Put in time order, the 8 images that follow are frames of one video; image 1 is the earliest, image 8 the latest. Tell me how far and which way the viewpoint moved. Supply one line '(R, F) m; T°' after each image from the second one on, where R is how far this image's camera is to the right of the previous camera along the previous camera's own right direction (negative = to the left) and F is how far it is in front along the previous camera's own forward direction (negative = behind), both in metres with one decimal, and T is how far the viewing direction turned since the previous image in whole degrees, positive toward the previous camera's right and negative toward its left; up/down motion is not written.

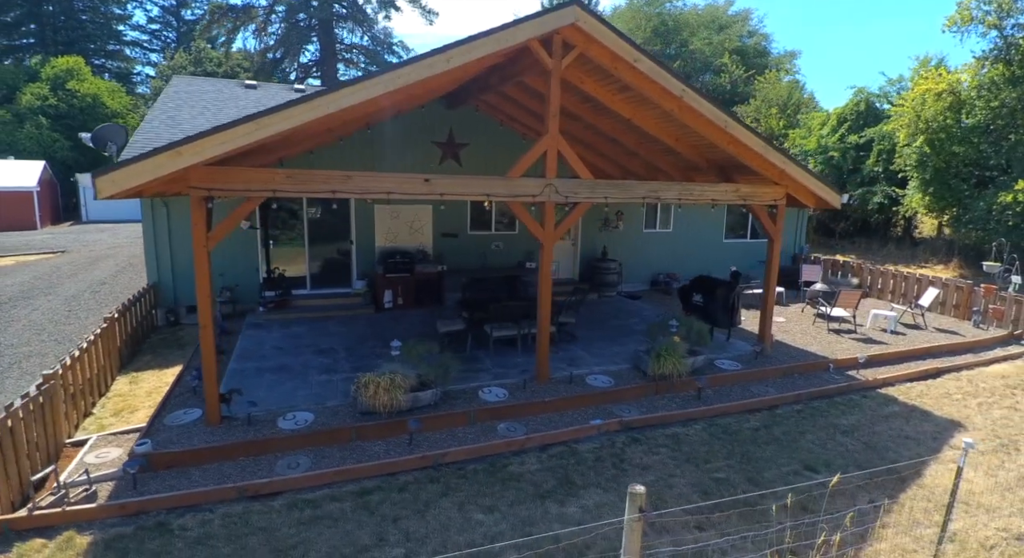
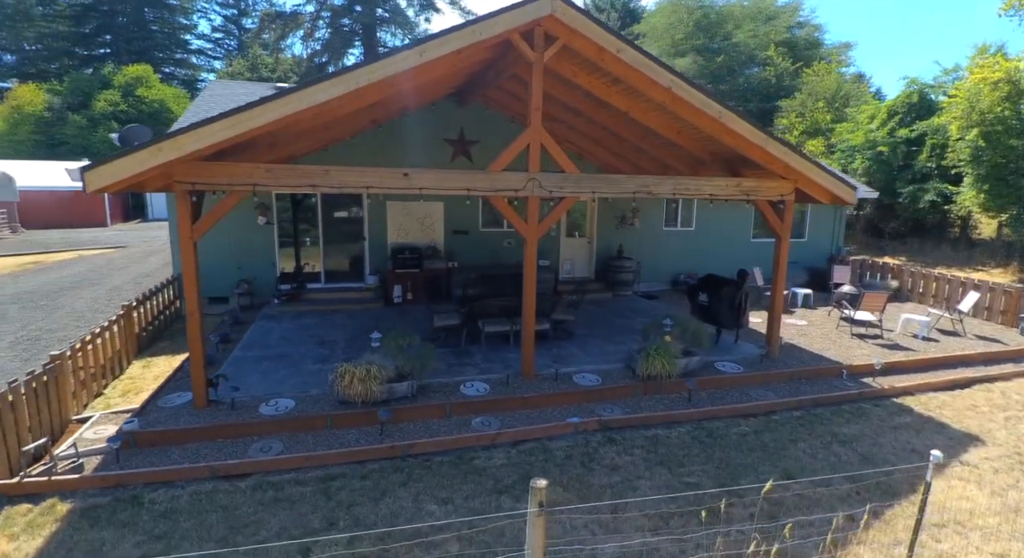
(+0.8, +0.1) m; -5°
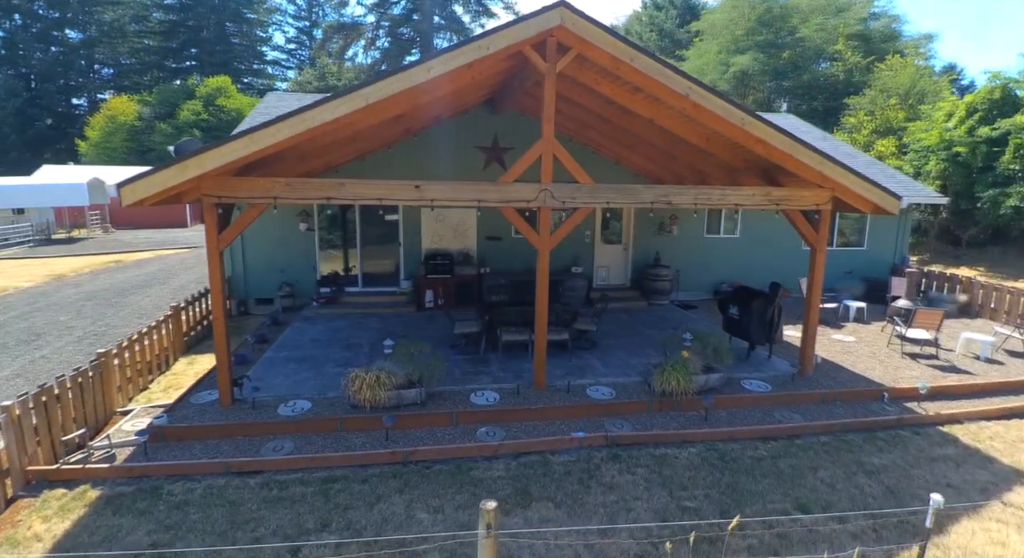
(+0.6, 0.0) m; -6°
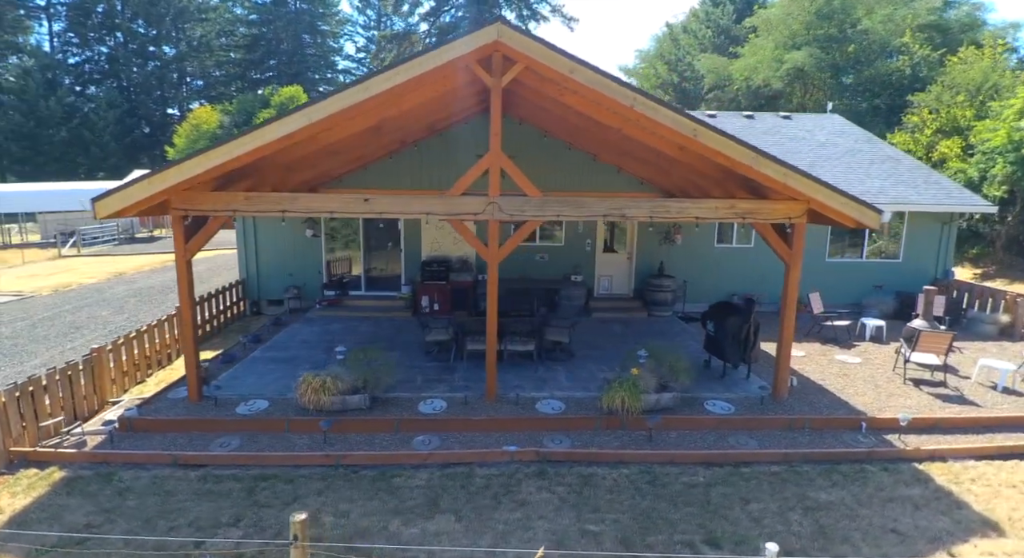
(+1.4, 0.0) m; -7°
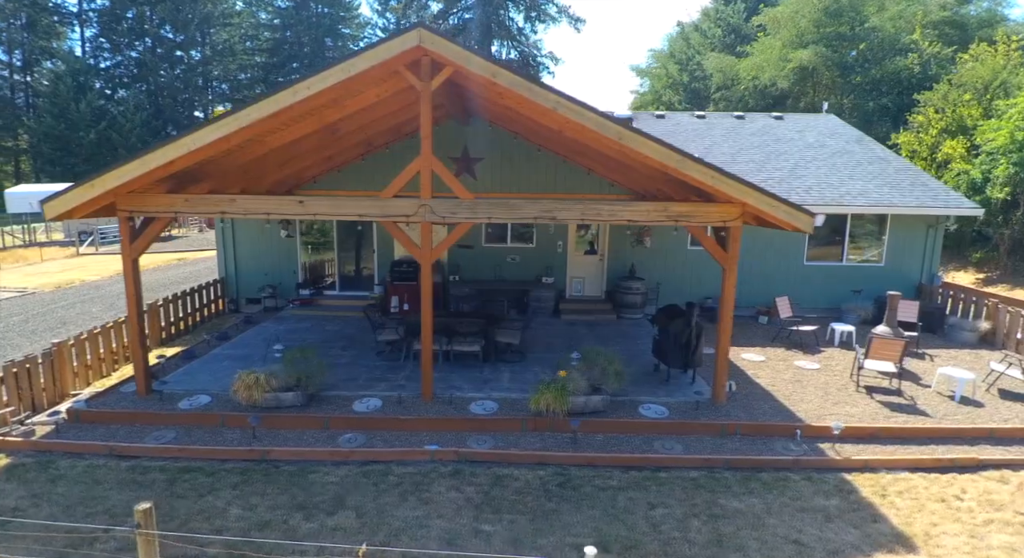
(+1.1, 0.0) m; -3°
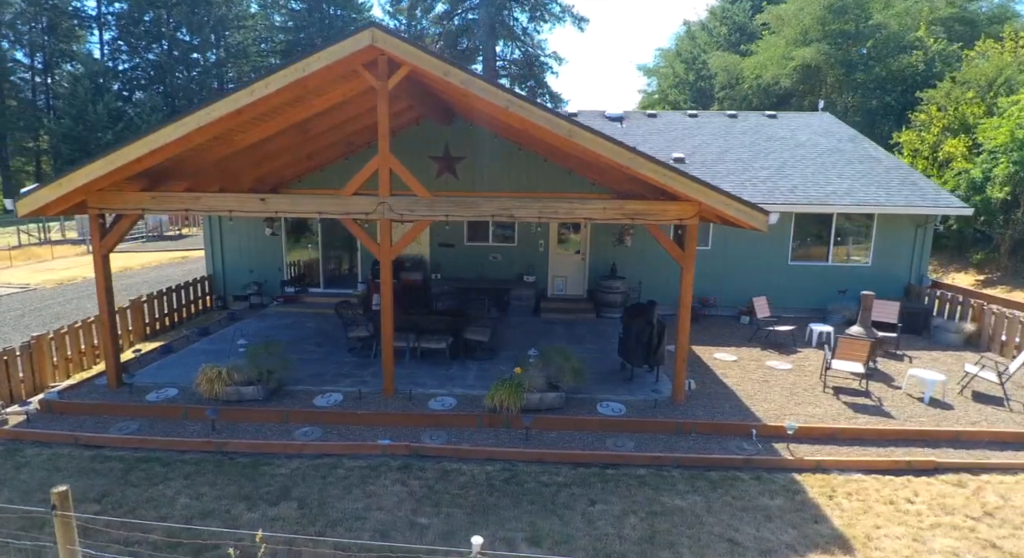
(+0.7, 0.0) m; -2°
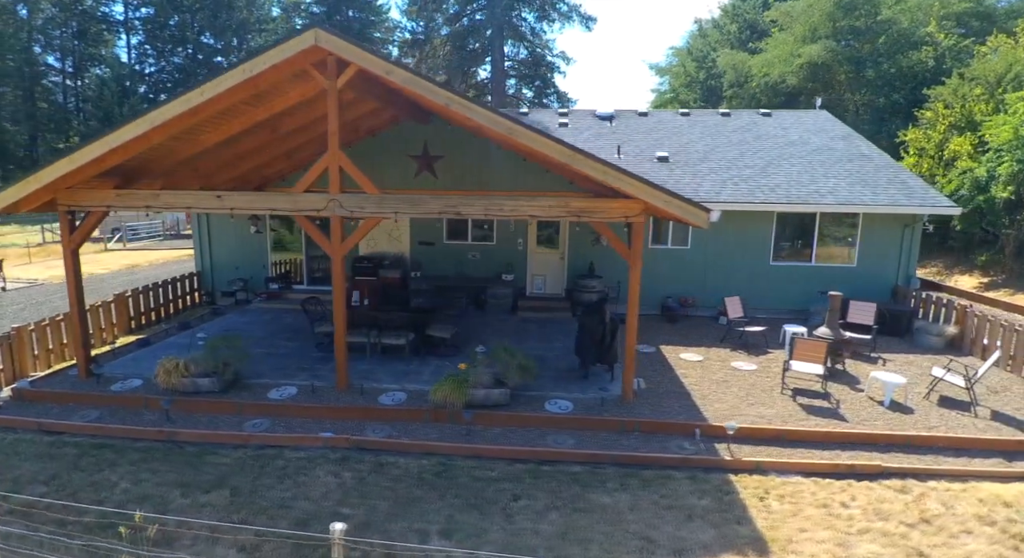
(+0.9, 0.0) m; -2°
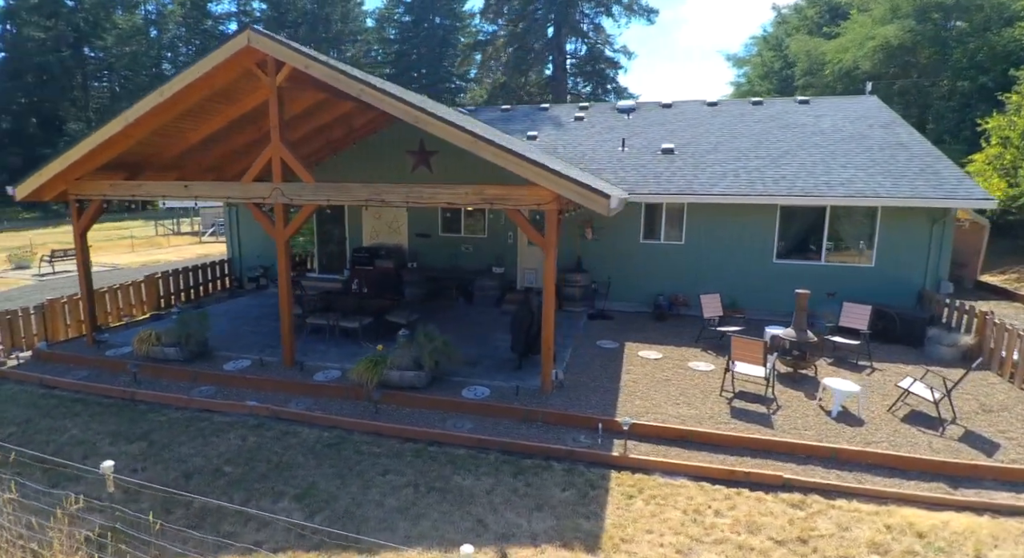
(+2.2, +0.1) m; -10°
